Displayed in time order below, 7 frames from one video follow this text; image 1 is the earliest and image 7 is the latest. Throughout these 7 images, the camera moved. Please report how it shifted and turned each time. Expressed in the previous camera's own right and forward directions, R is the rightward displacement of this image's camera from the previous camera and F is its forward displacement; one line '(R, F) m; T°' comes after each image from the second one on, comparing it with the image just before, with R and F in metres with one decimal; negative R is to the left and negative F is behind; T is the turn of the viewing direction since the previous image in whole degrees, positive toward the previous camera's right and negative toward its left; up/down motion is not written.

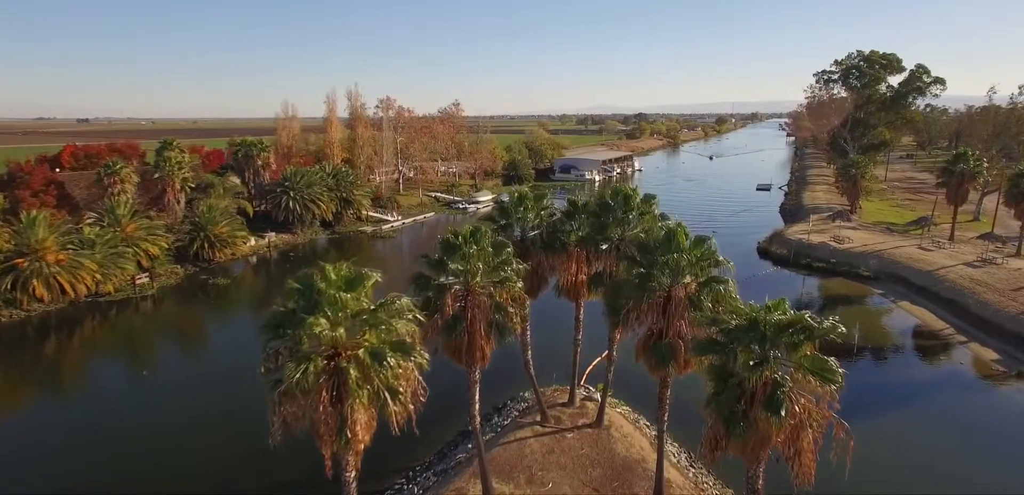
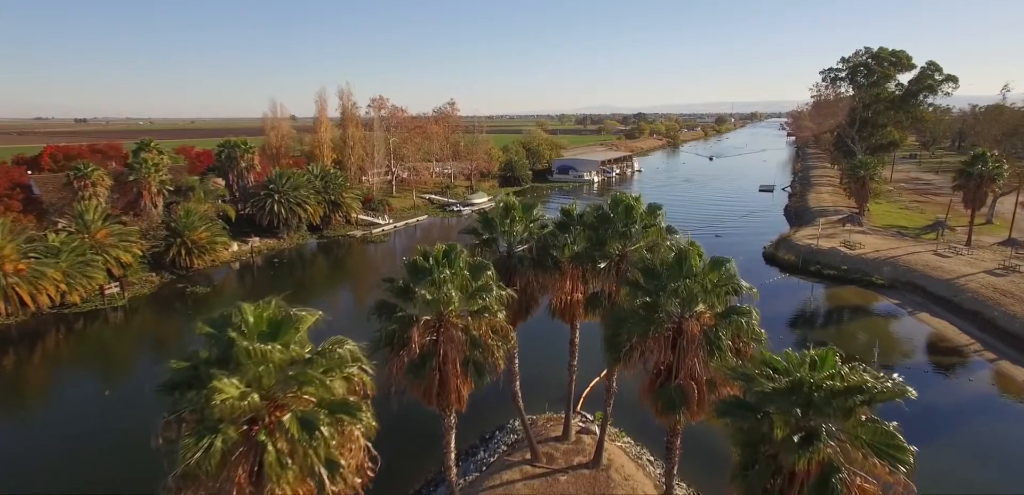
(+0.3, +1.5) m; 0°
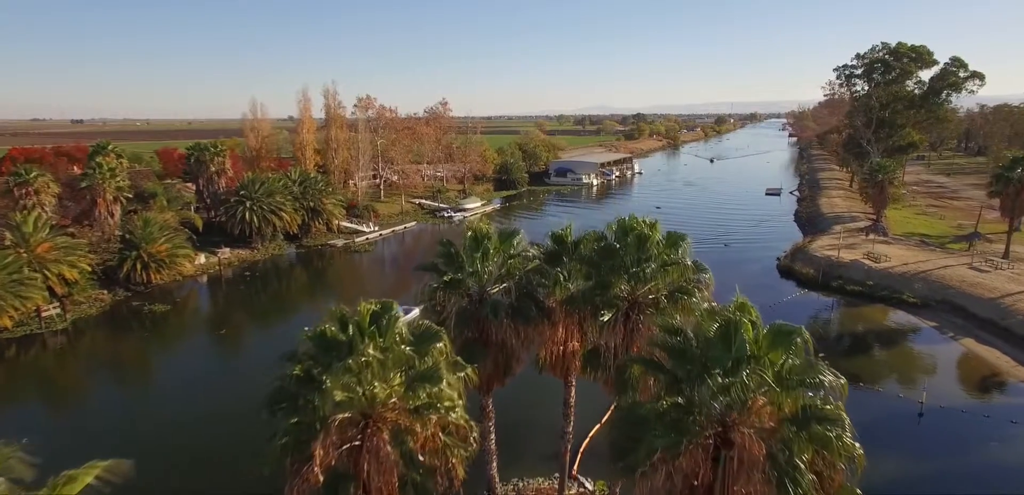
(+0.4, +2.6) m; 0°
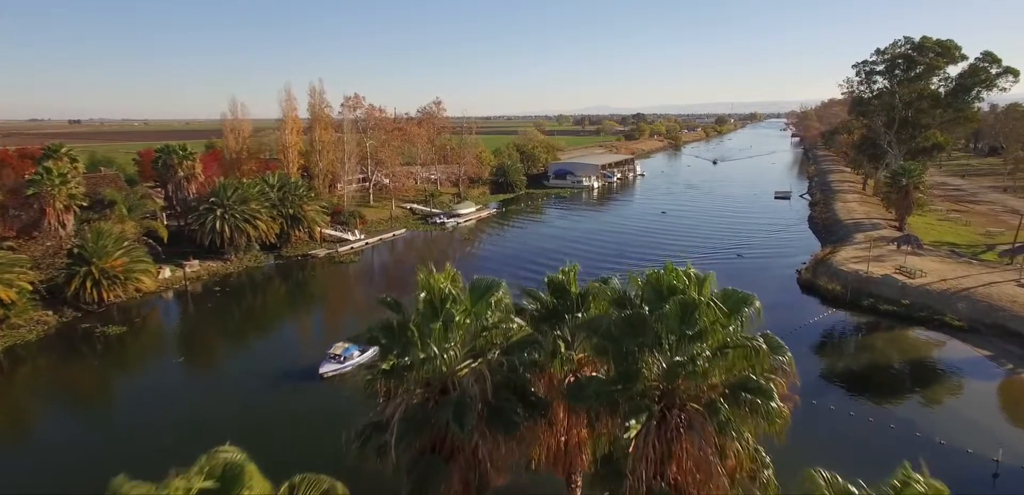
(+0.2, +2.6) m; 0°
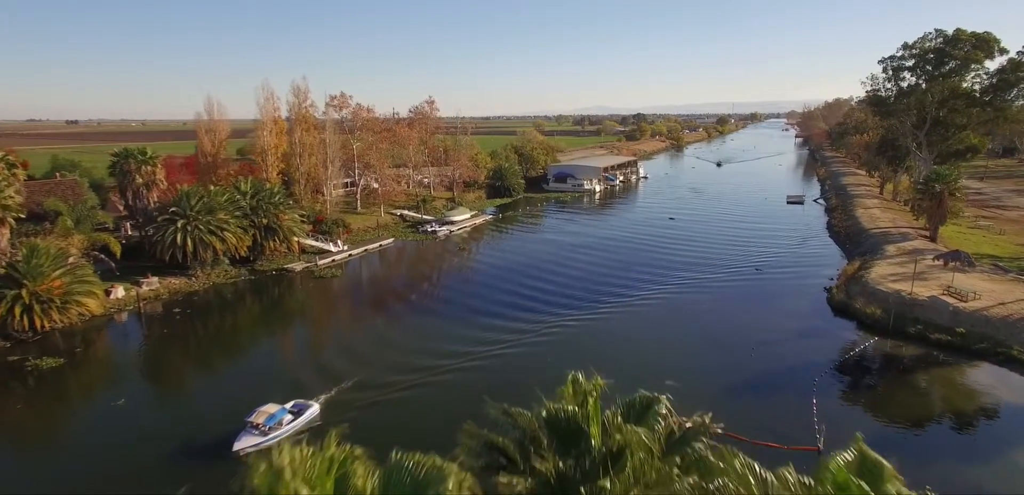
(+0.2, +2.9) m; 0°
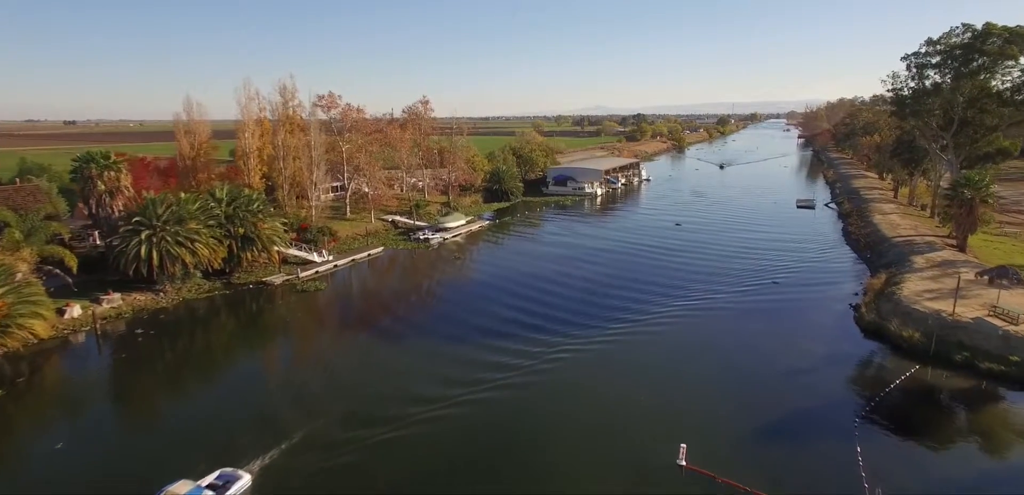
(+0.1, +2.2) m; 0°
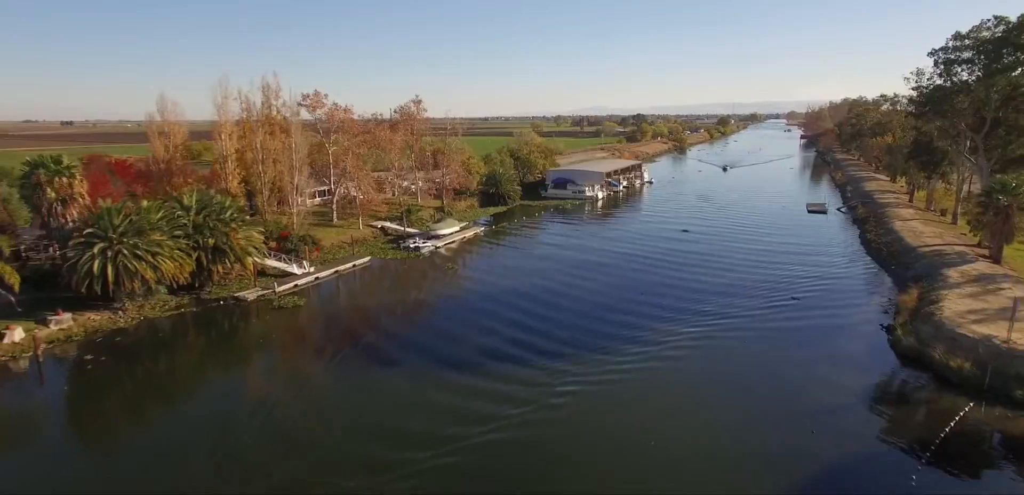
(+0.1, +2.3) m; 0°
